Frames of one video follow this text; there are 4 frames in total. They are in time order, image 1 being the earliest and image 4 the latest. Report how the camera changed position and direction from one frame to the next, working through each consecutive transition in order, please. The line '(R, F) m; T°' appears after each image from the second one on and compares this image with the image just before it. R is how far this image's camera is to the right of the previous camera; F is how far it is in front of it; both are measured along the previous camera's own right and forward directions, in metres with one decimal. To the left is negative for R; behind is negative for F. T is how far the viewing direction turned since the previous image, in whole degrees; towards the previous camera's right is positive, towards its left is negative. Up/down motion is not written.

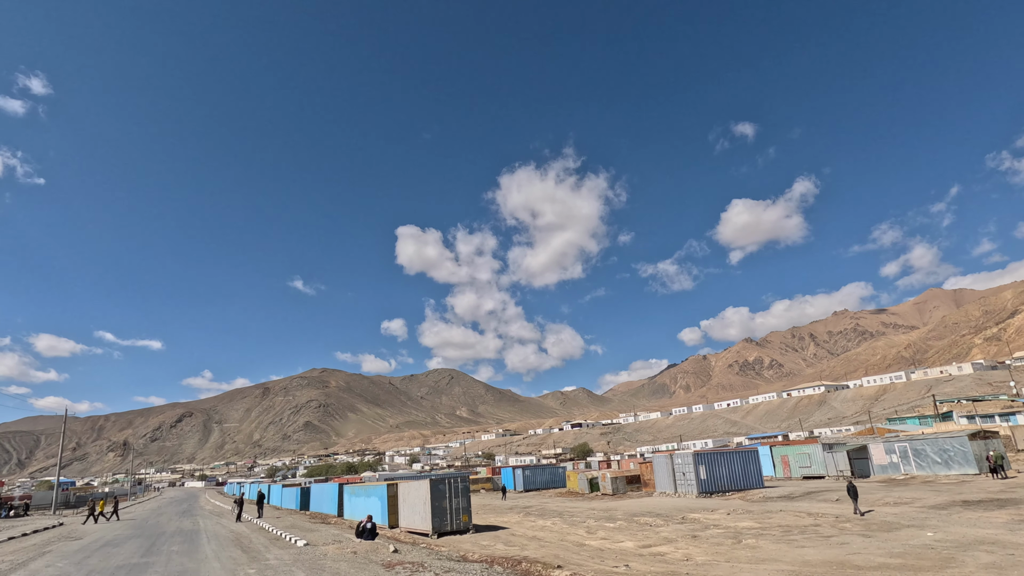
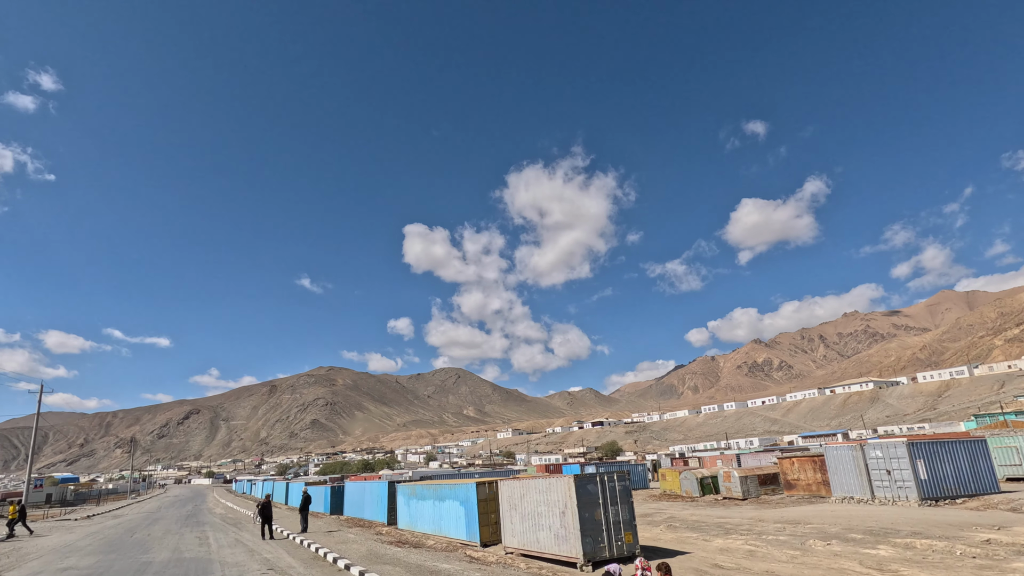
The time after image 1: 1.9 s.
(-6.0, +9.2) m; -1°
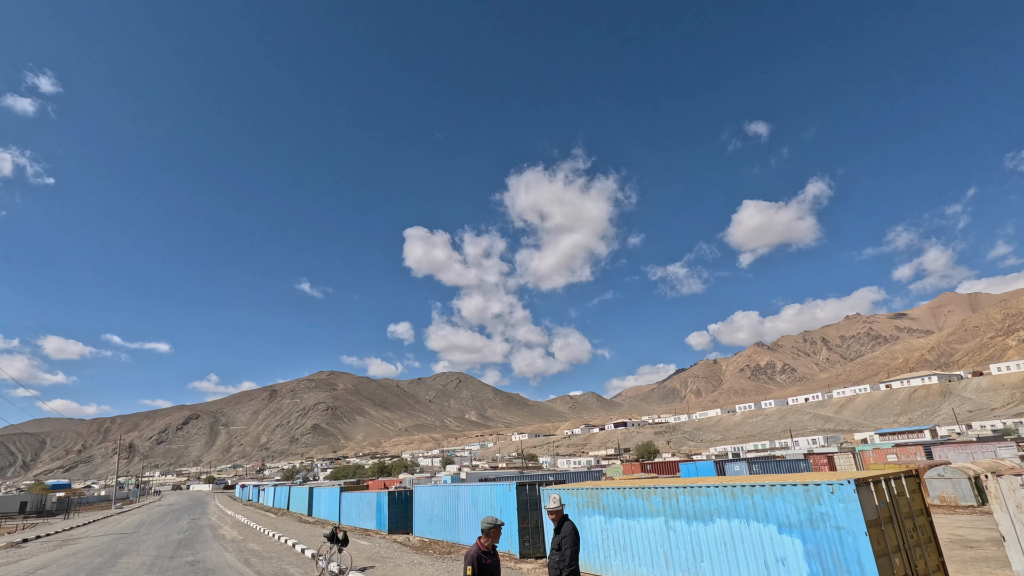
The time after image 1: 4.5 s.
(-7.8, +12.2) m; 0°
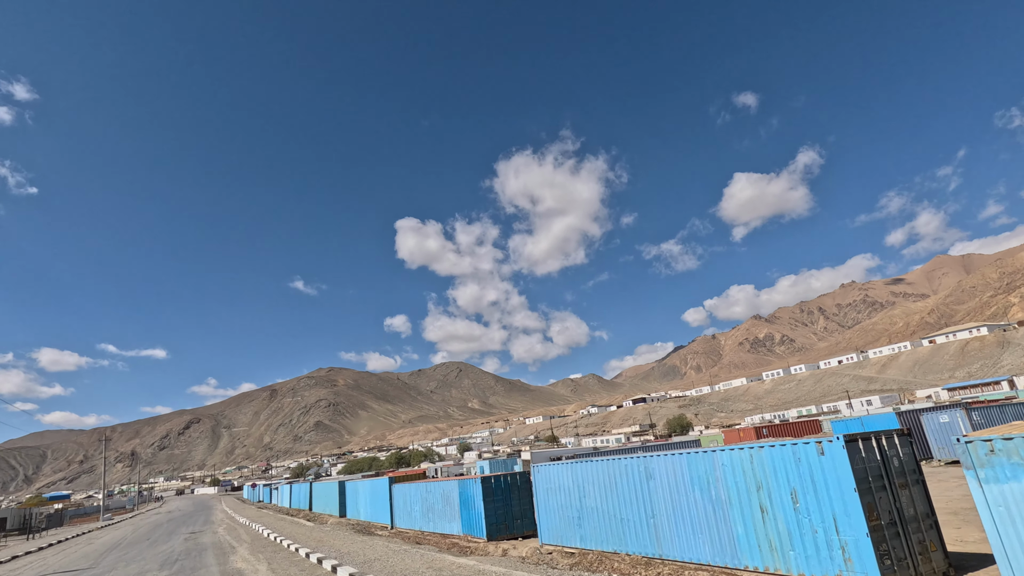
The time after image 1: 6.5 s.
(-5.8, +9.7) m; +1°
